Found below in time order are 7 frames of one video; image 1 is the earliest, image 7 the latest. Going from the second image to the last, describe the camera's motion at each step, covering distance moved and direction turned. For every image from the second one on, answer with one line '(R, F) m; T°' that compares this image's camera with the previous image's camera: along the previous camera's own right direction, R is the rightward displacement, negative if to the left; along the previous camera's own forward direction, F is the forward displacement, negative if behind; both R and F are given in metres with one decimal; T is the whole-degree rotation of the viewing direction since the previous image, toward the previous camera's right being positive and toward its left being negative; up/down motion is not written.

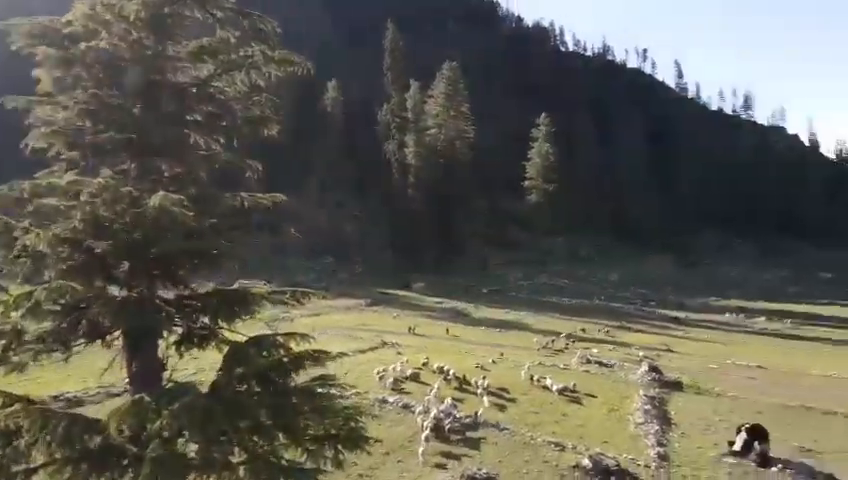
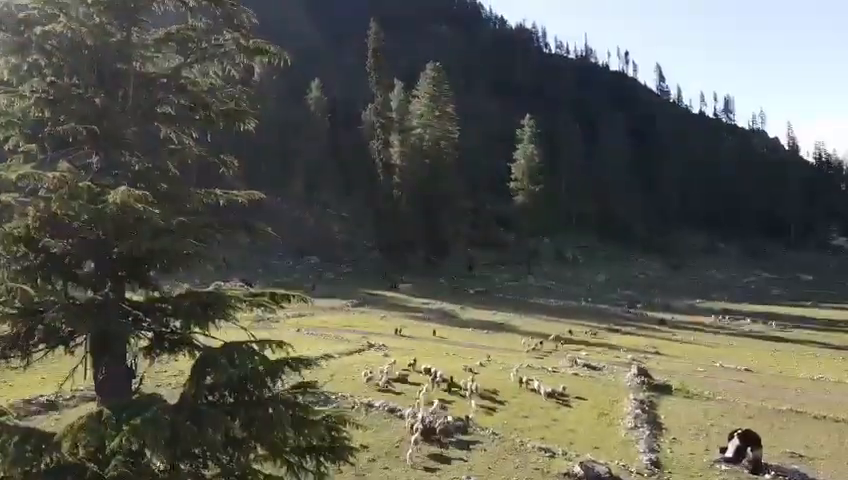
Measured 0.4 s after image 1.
(-0.1, +0.5) m; +1°
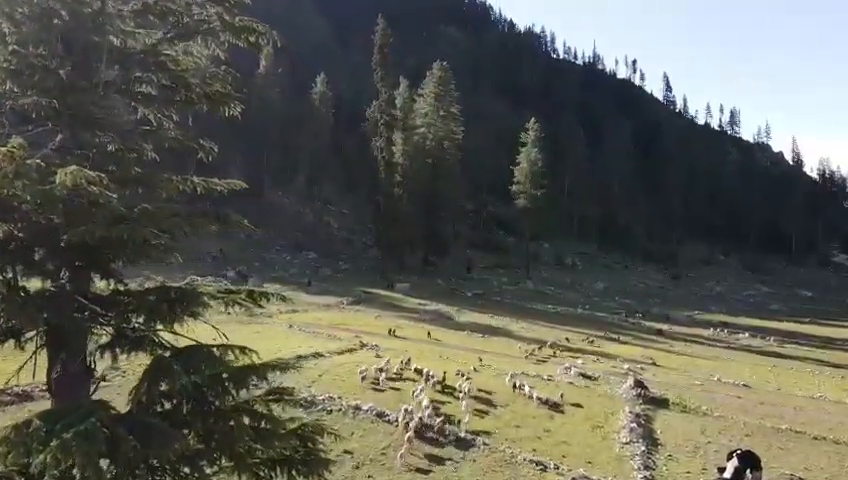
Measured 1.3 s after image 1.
(+0.1, +0.6) m; 0°
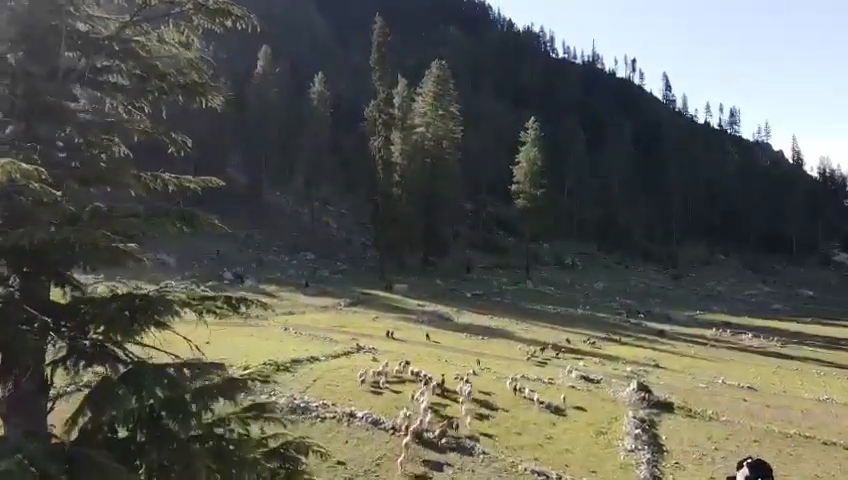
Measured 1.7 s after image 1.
(+0.1, +0.6) m; 0°
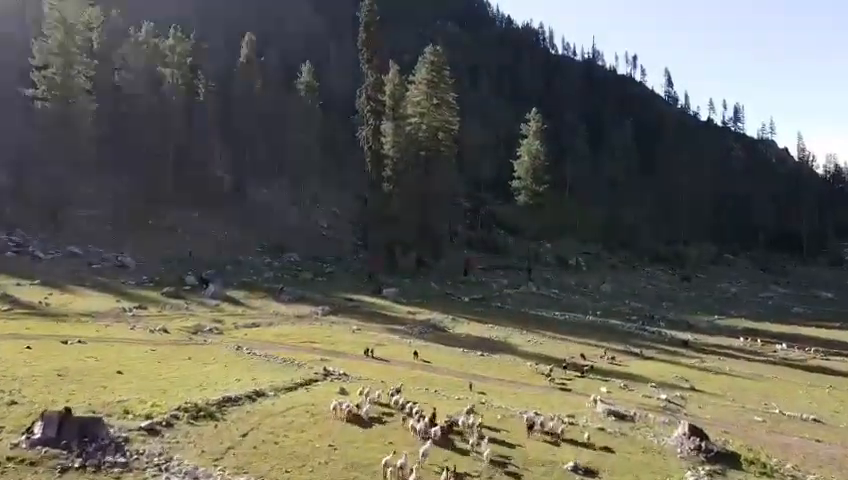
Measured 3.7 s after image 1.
(+0.5, +6.0) m; 0°
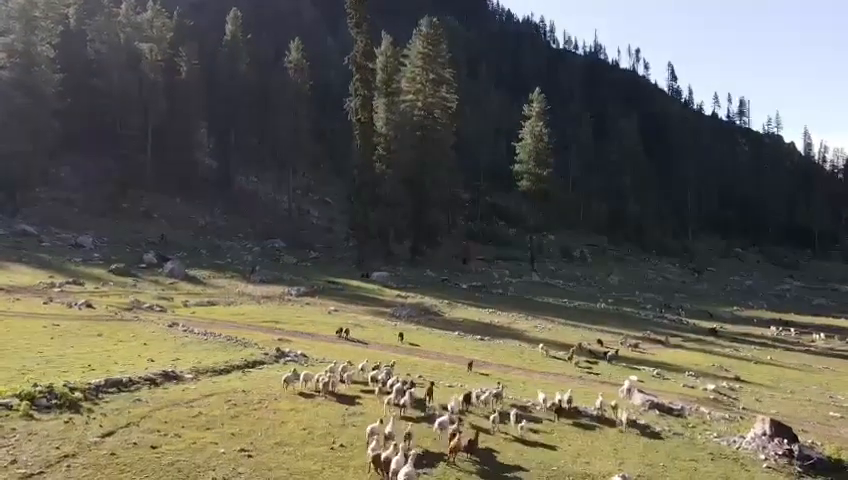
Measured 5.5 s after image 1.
(+0.4, +5.2) m; 0°
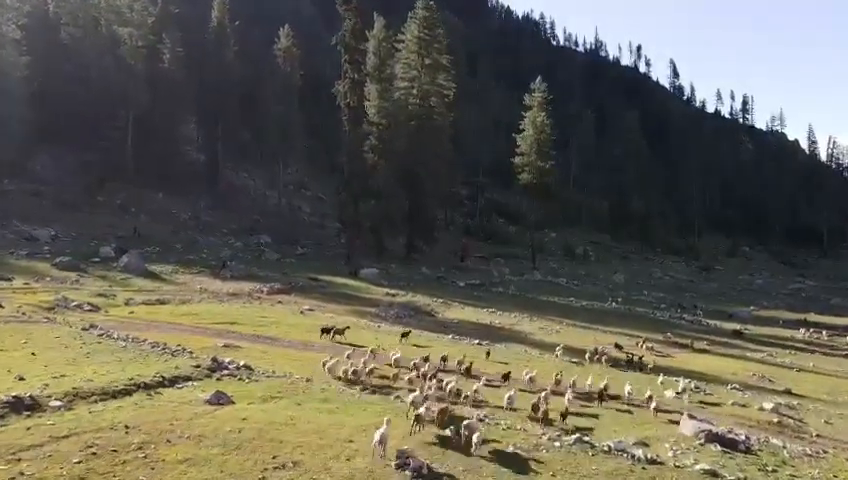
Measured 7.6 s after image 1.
(+0.4, +4.1) m; 0°
